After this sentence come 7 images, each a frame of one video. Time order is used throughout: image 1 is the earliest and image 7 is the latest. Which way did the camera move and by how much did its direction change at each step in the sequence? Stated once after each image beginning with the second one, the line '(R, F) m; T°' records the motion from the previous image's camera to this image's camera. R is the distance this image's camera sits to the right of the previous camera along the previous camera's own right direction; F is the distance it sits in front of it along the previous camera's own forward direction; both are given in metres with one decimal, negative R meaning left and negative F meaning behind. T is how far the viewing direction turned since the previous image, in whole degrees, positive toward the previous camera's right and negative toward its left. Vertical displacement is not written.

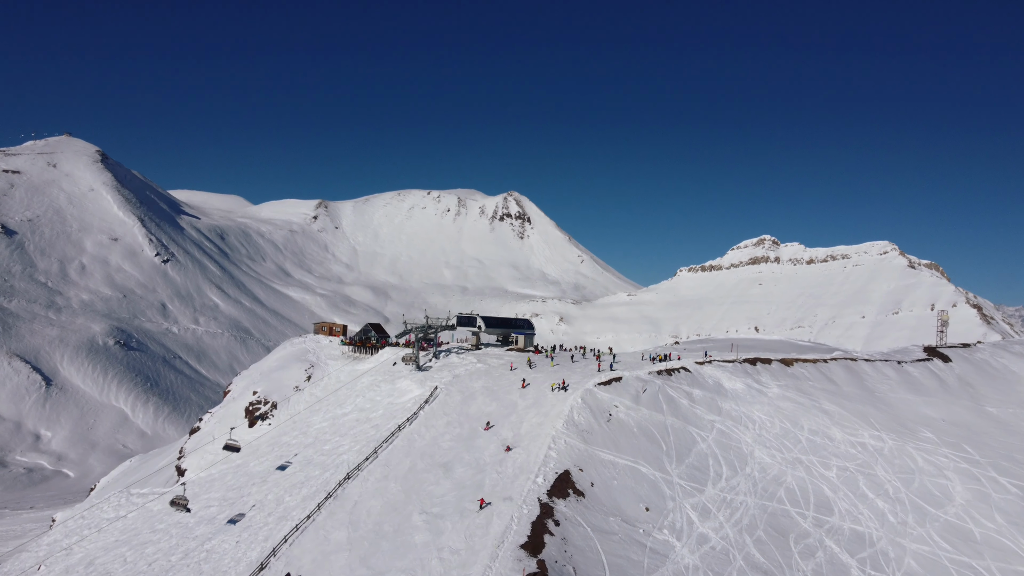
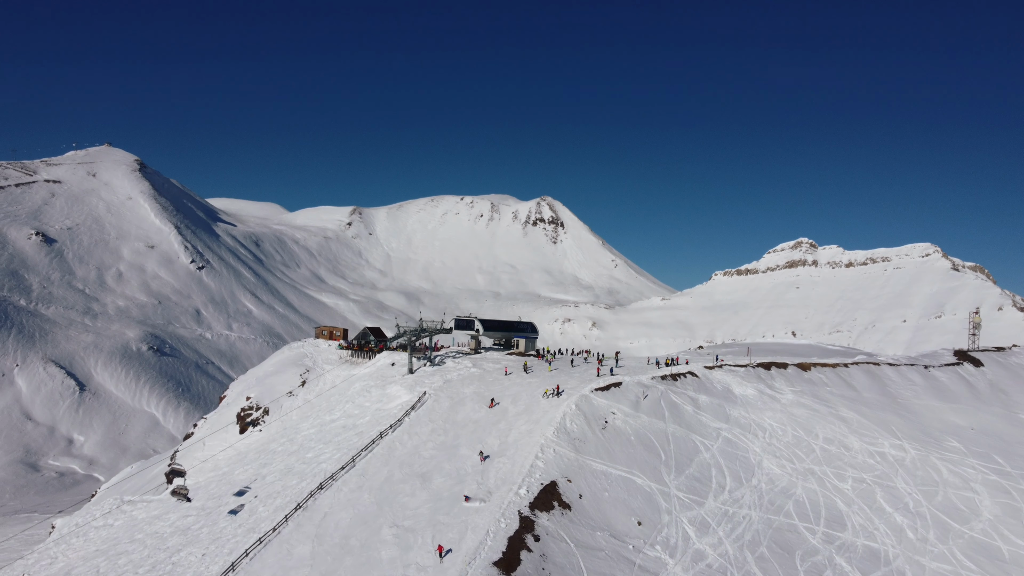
(+1.7, +1.1) m; -2°
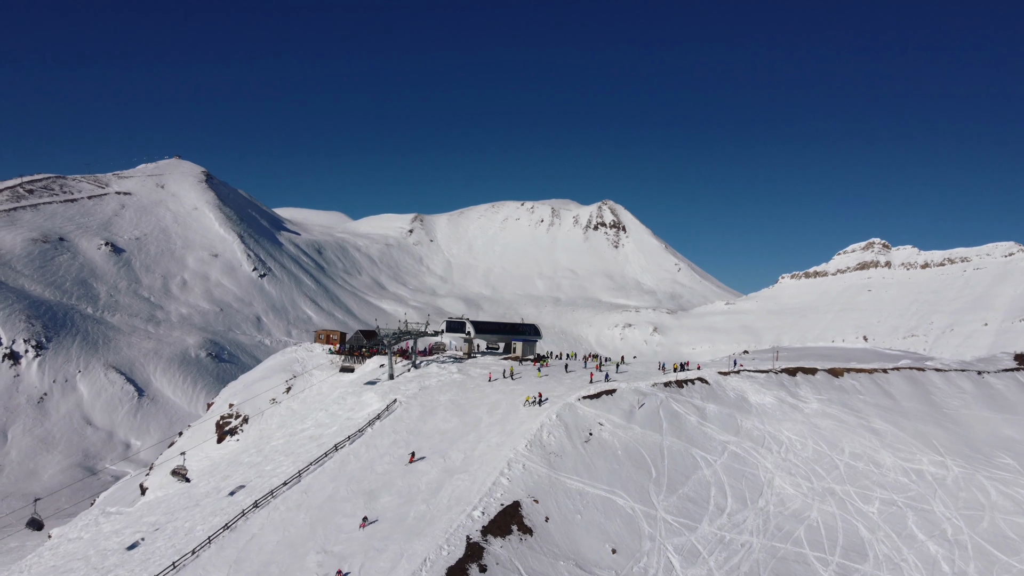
(+3.2, +2.4) m; -4°
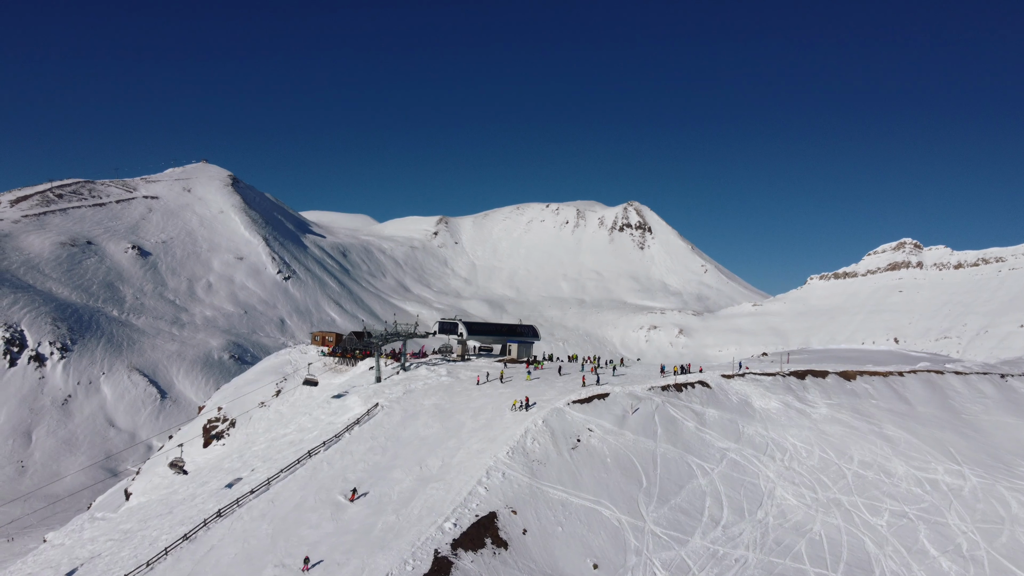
(+1.5, +1.1) m; -2°
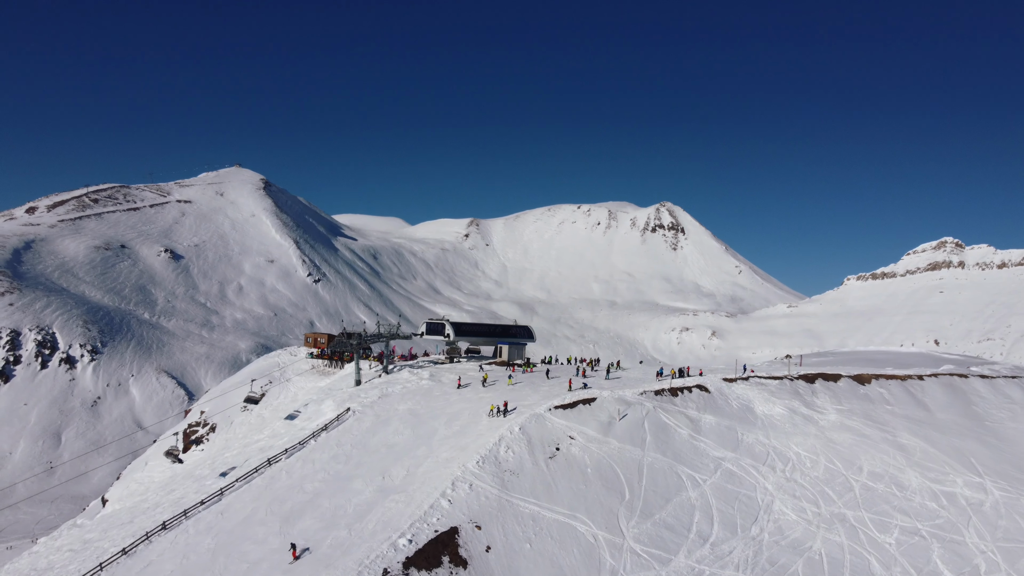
(+2.0, +1.4) m; -2°
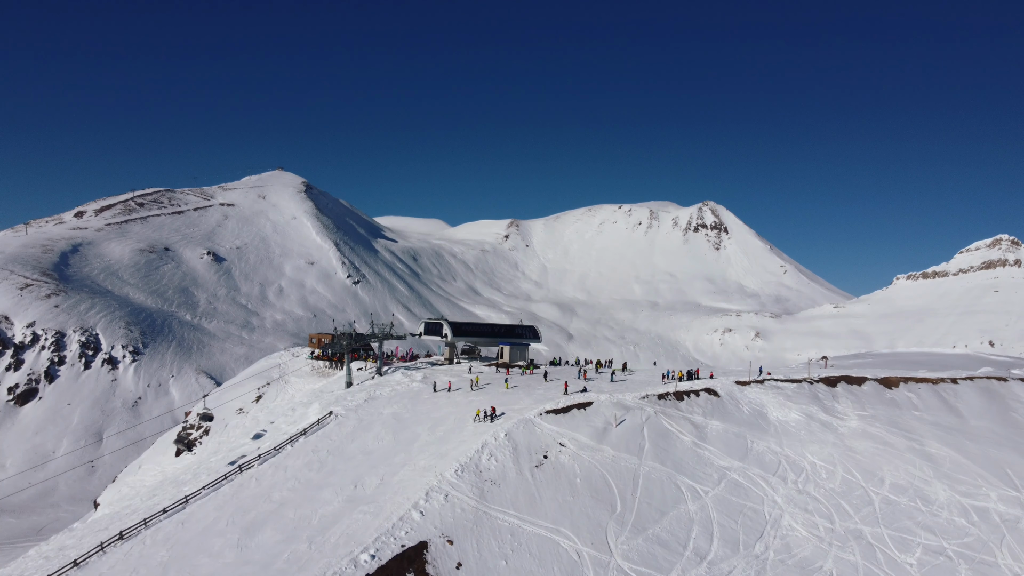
(+1.7, +1.3) m; -3°
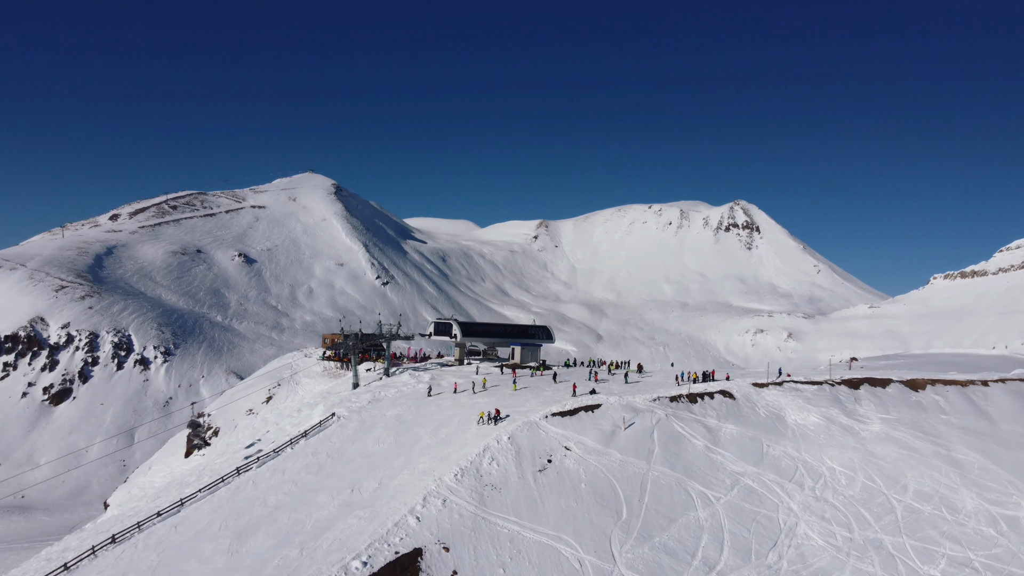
(+0.7, +0.6) m; -2°
